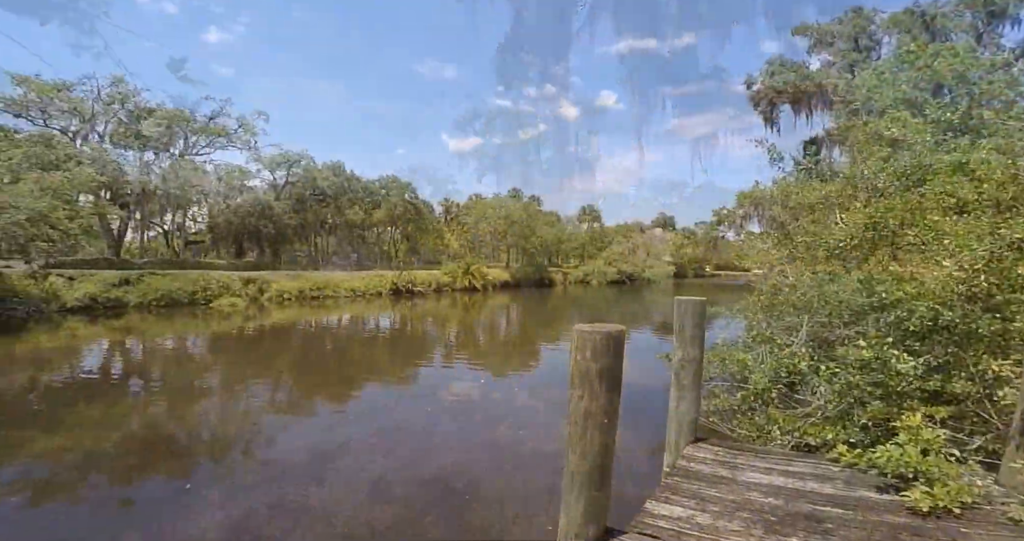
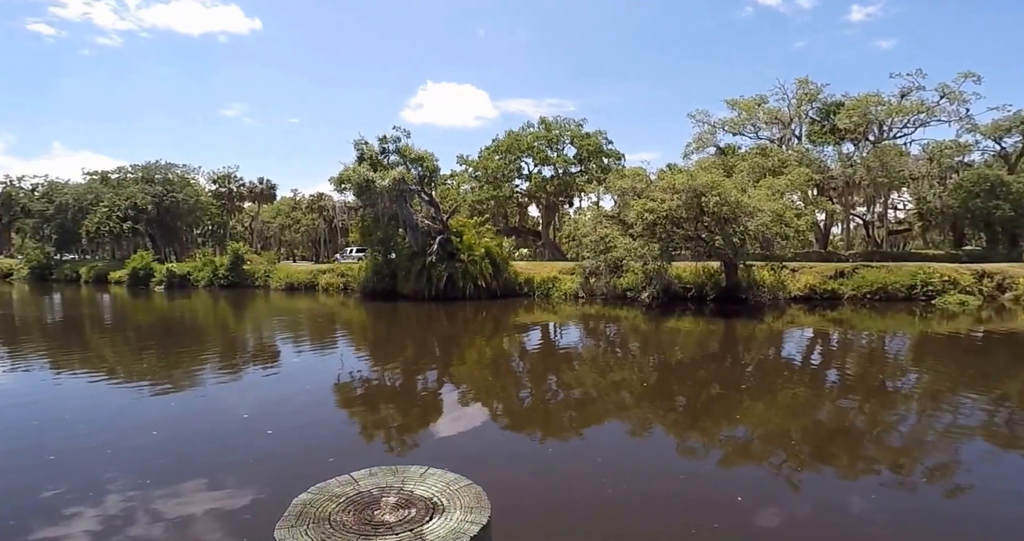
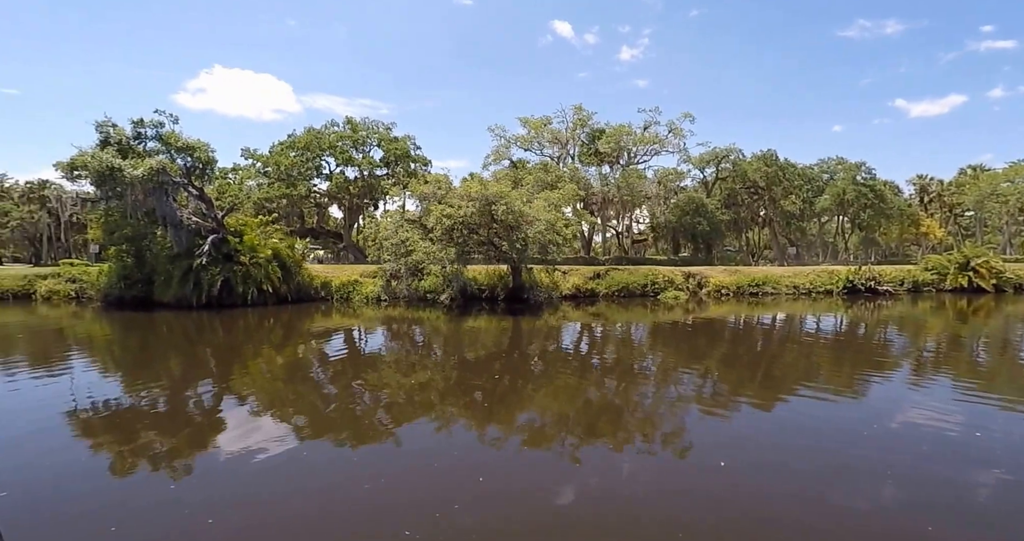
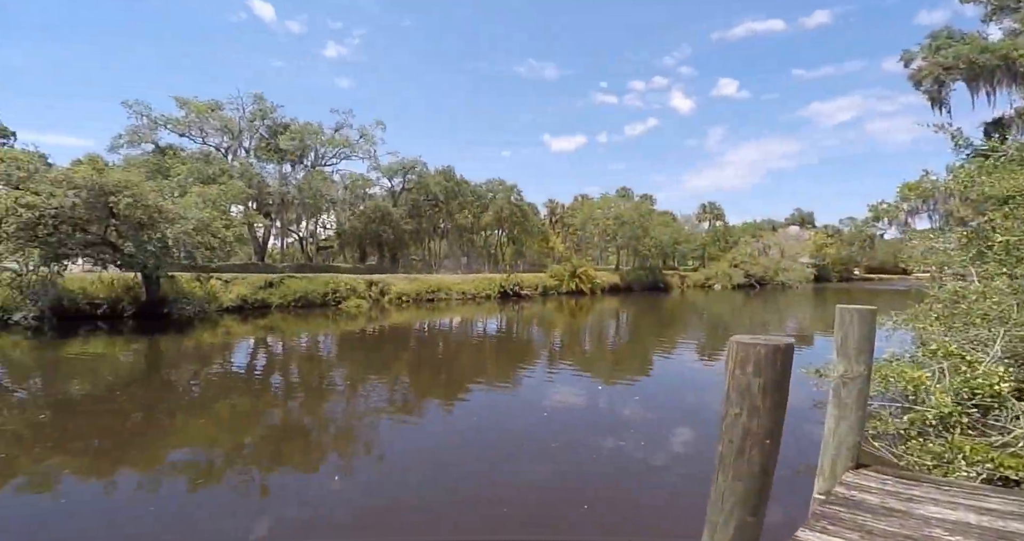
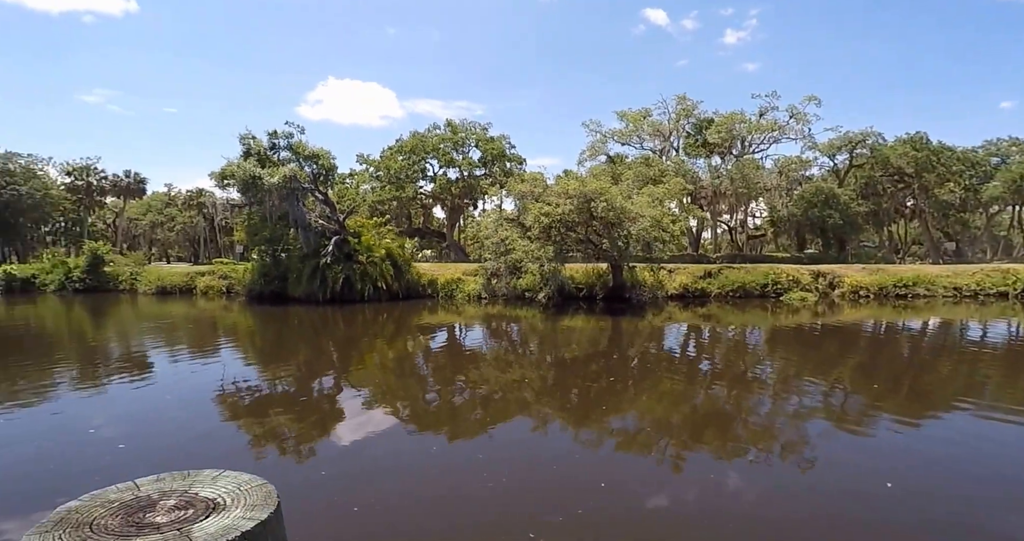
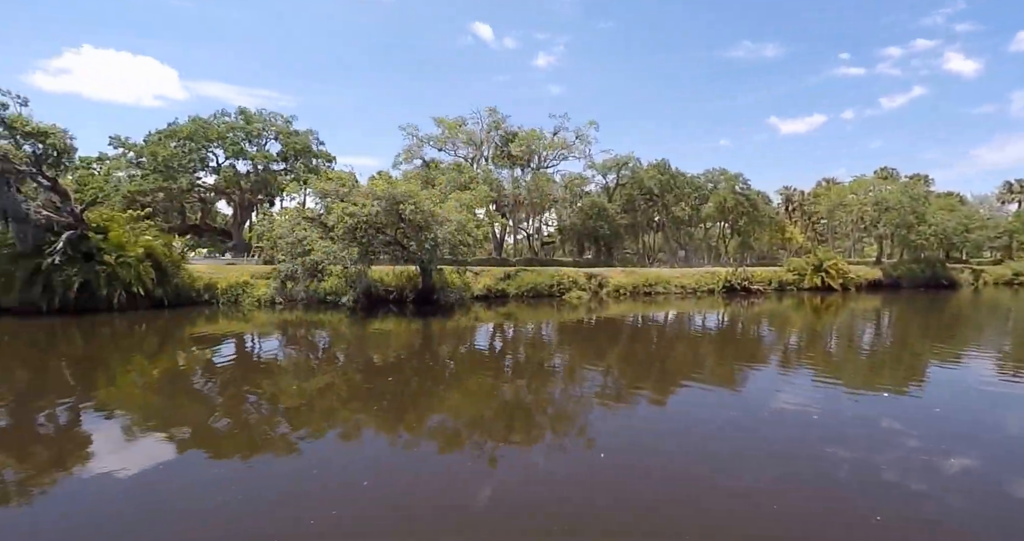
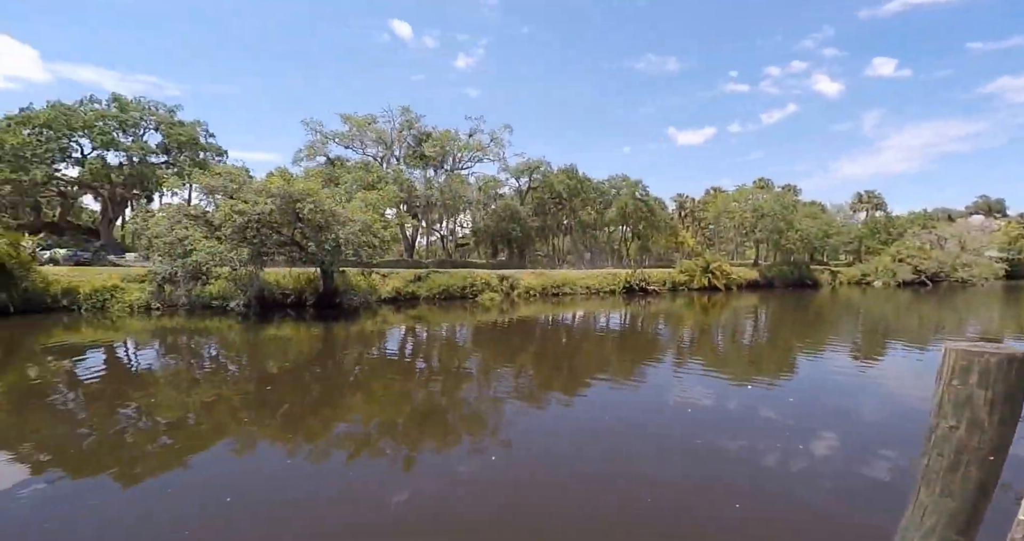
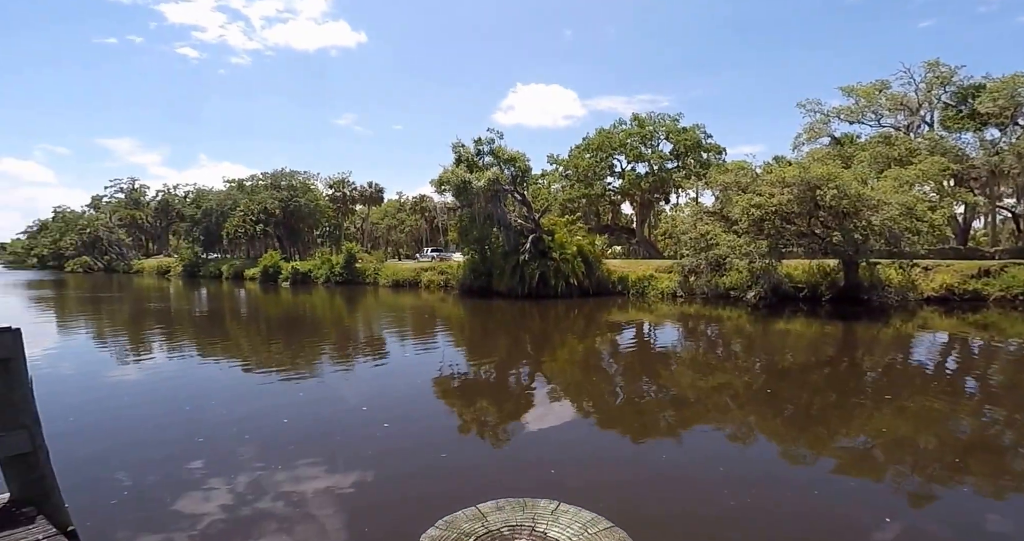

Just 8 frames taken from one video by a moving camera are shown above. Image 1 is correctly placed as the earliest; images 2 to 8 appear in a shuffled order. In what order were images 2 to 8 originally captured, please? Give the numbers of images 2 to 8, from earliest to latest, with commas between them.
4, 7, 6, 3, 5, 2, 8
